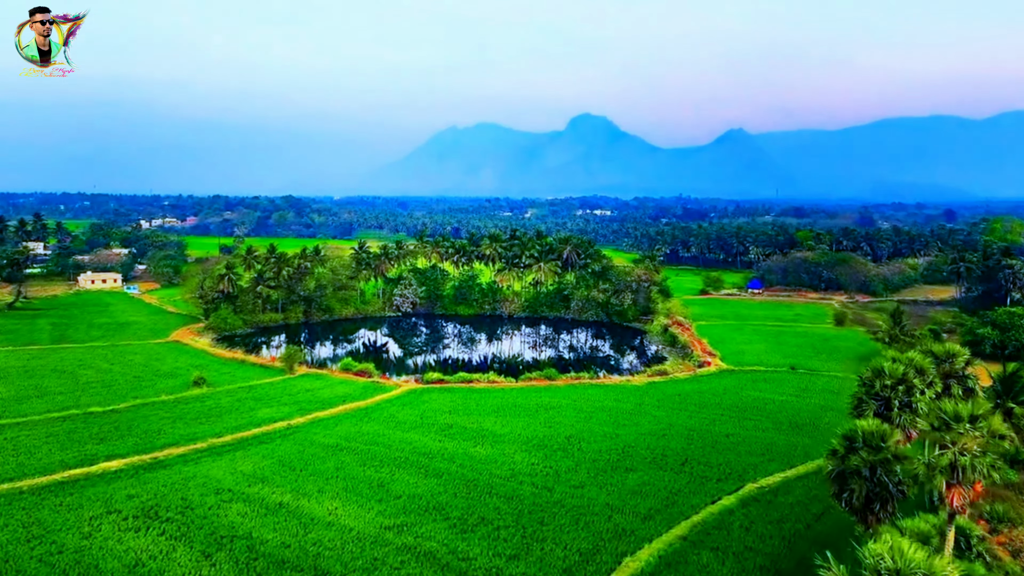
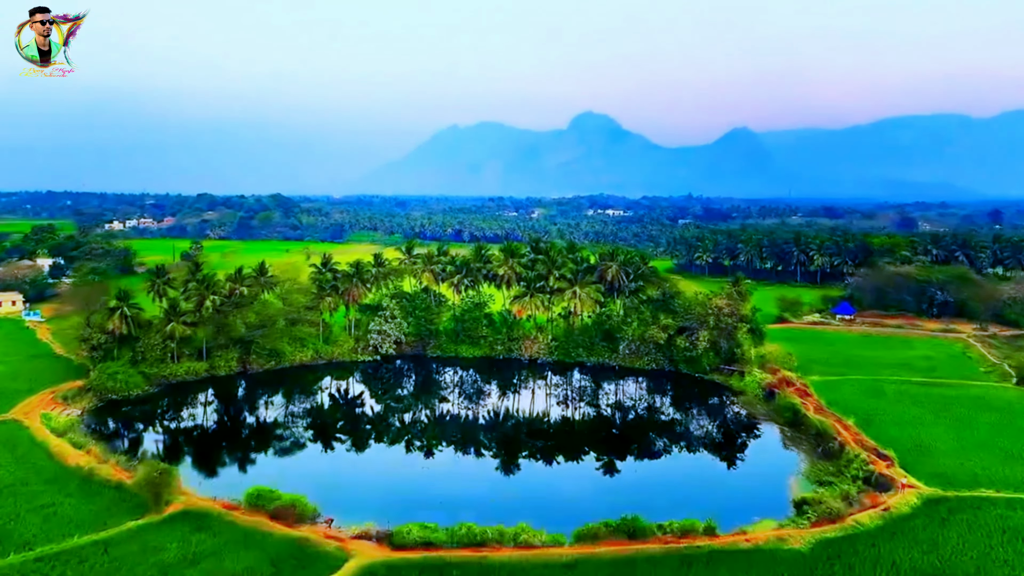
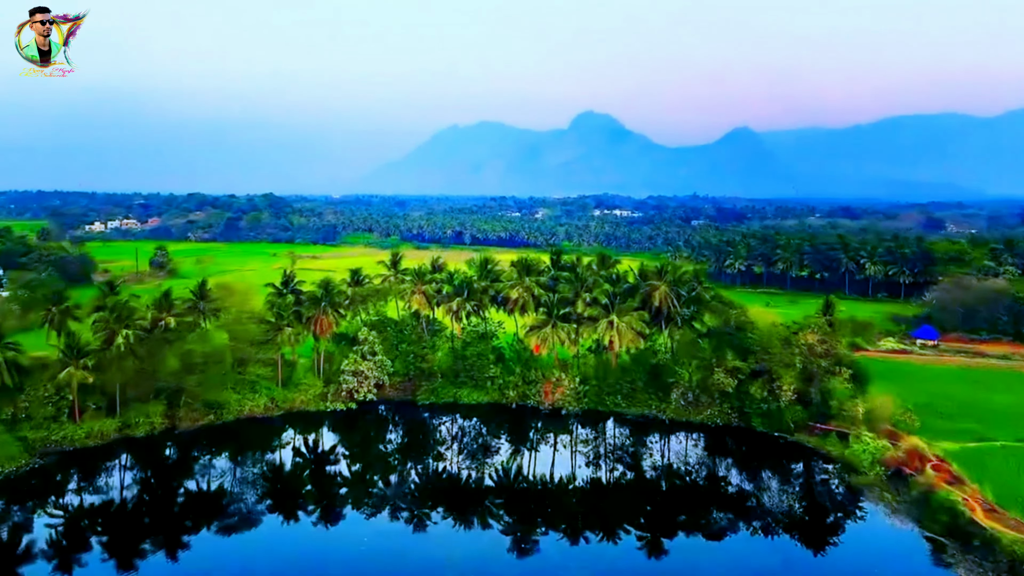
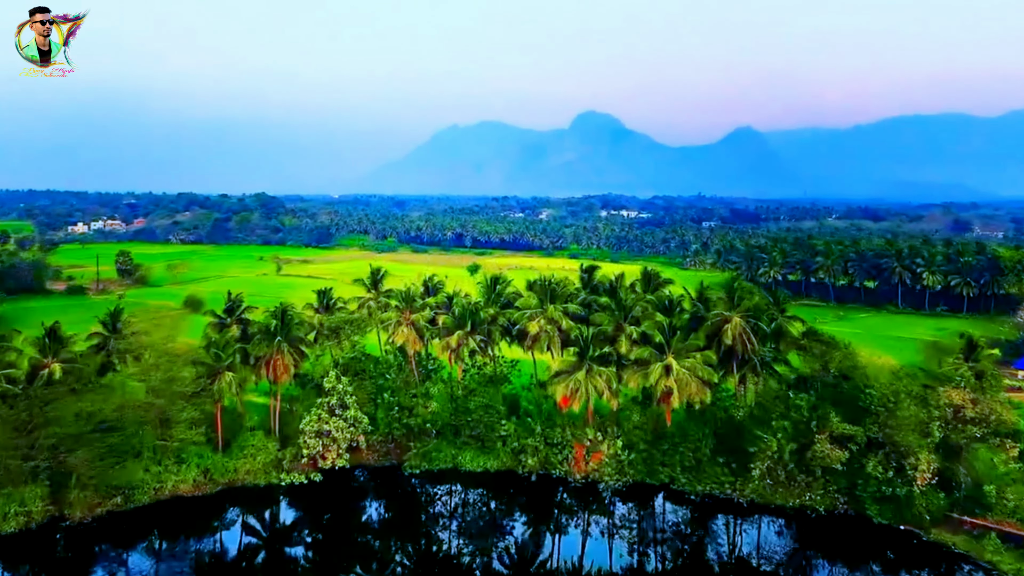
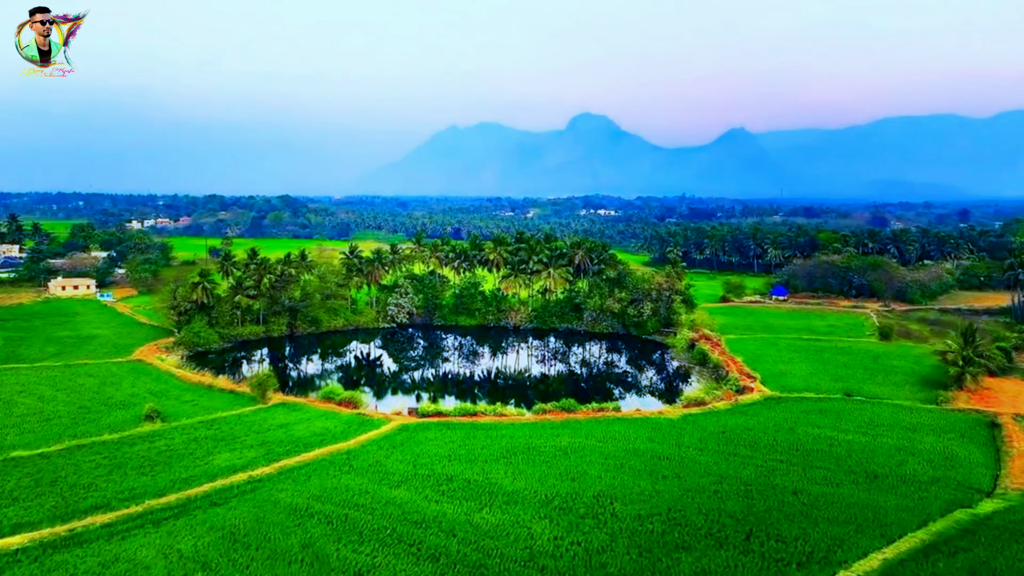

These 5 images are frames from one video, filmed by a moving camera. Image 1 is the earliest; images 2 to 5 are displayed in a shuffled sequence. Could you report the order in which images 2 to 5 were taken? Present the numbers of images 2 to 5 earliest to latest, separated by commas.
5, 2, 3, 4
